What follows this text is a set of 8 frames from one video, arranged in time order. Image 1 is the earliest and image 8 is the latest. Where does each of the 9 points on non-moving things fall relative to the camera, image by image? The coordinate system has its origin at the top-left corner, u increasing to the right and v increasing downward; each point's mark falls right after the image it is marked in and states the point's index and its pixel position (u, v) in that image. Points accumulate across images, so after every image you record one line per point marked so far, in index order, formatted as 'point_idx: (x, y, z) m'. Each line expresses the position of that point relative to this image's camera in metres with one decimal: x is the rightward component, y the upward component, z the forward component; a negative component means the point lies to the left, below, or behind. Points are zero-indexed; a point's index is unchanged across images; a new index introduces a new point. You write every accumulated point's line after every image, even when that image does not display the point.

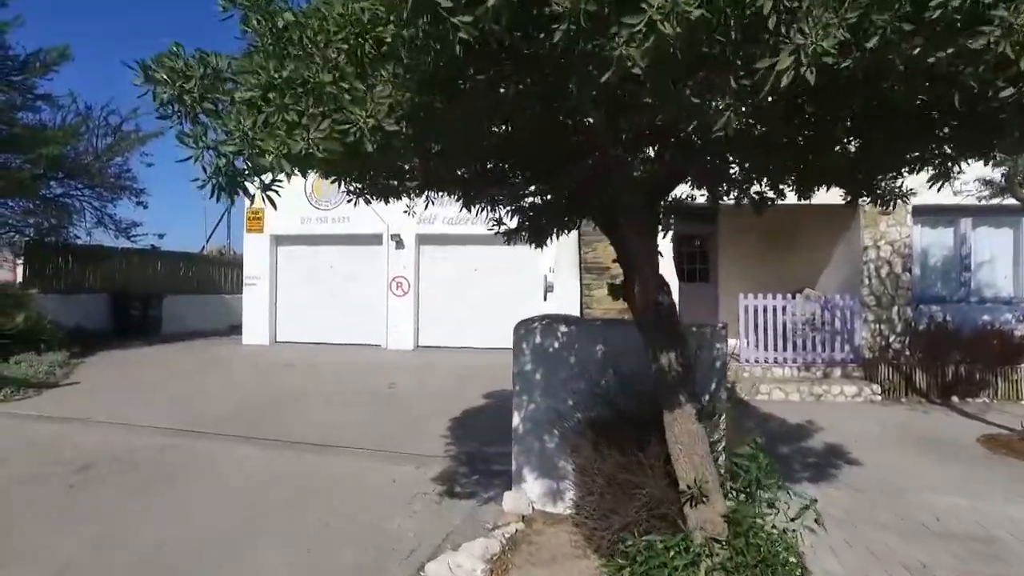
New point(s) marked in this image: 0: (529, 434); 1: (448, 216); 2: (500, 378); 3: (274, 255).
0: (+0.1, -1.1, +5.2) m
1: (-1.4, +1.7, +16.1) m
2: (-0.2, -1.5, +11.8) m
3: (-5.8, +0.8, +16.9) m
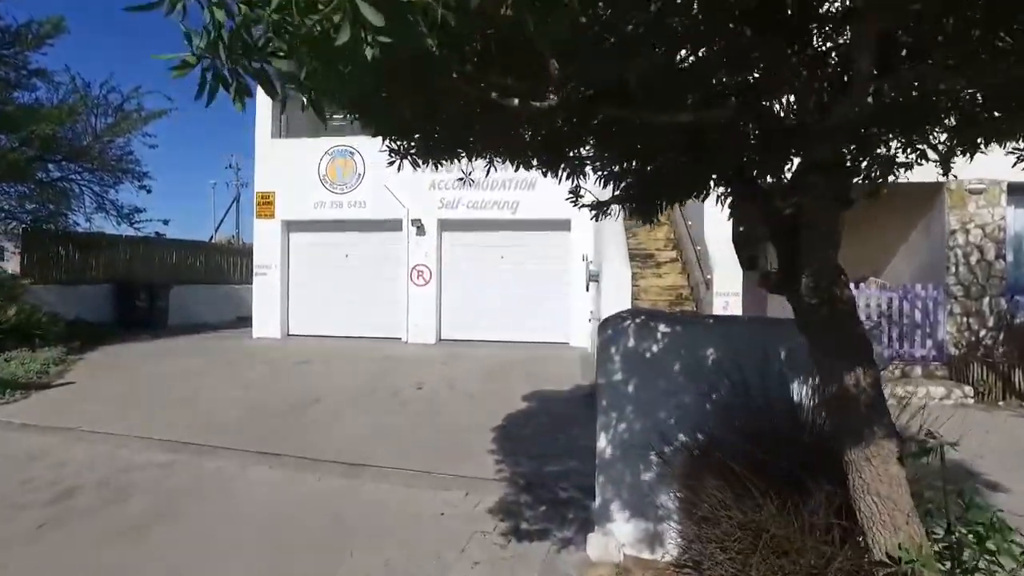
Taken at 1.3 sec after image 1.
0: (+0.6, -1.0, +4.2) m
1: (-0.8, +1.9, +15.0) m
2: (+0.4, -1.4, +10.7) m
3: (-5.2, +1.0, +15.9) m
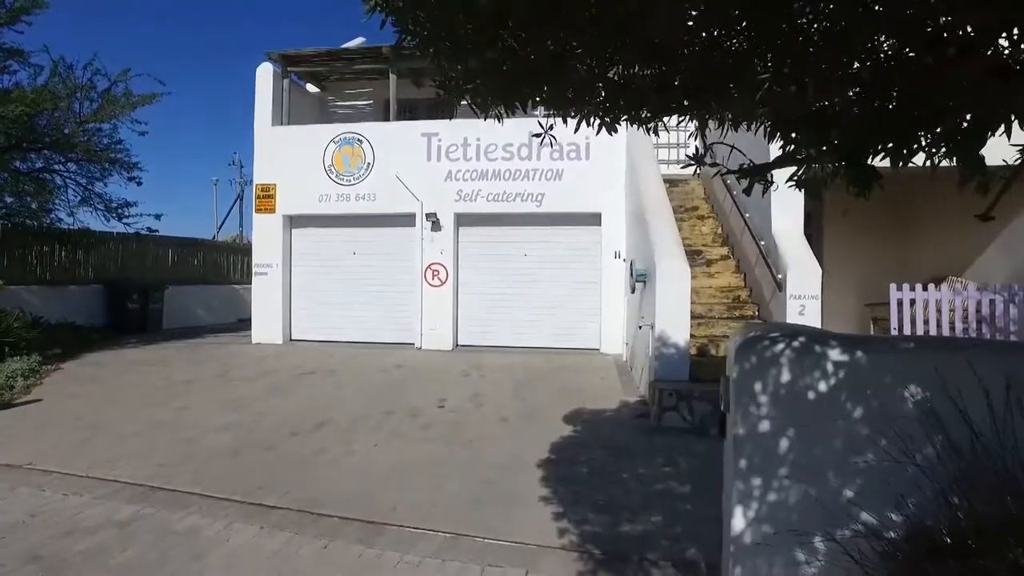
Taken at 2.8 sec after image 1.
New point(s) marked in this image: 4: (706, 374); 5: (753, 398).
0: (+1.0, -1.1, +2.8) m
1: (-0.4, +1.9, +13.6) m
2: (+0.8, -1.4, +9.4) m
3: (-4.7, +1.0, +14.6) m
4: (+2.2, -1.0, +7.8) m
5: (+1.1, -0.5, +3.1) m
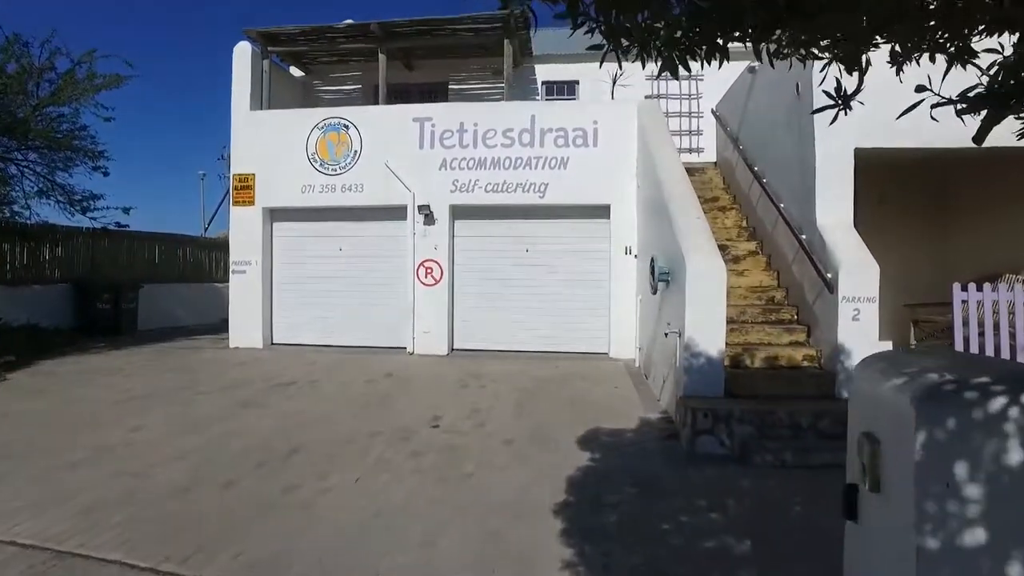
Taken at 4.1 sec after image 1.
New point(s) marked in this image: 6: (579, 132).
0: (+1.1, -1.1, +1.7) m
1: (-0.4, +1.9, +12.5) m
2: (+0.8, -1.4, +8.3) m
3: (-4.7, +1.0, +13.4) m
4: (+2.2, -1.0, +6.7) m
5: (+1.2, -0.5, +2.0) m
6: (+1.2, +2.8, +12.3) m
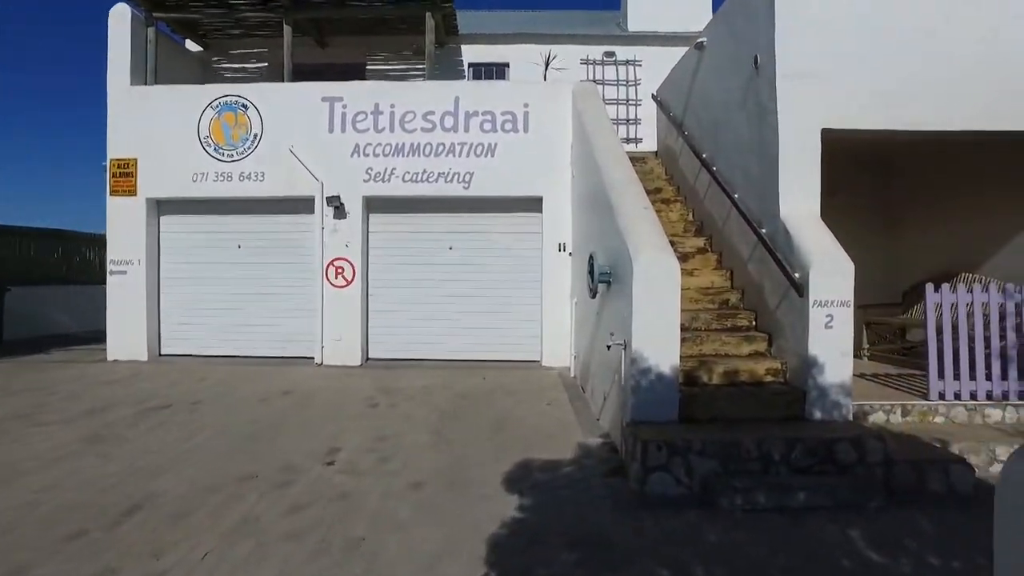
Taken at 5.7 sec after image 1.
0: (+0.9, -1.1, +0.6) m
1: (-1.6, +1.9, +11.1) m
2: (0.0, -1.4, +7.1) m
3: (-6.0, +1.0, +11.7) m
4: (+1.5, -1.0, +5.6) m
5: (+0.9, -0.6, +0.8) m
6: (-0.1, +2.7, +11.1) m
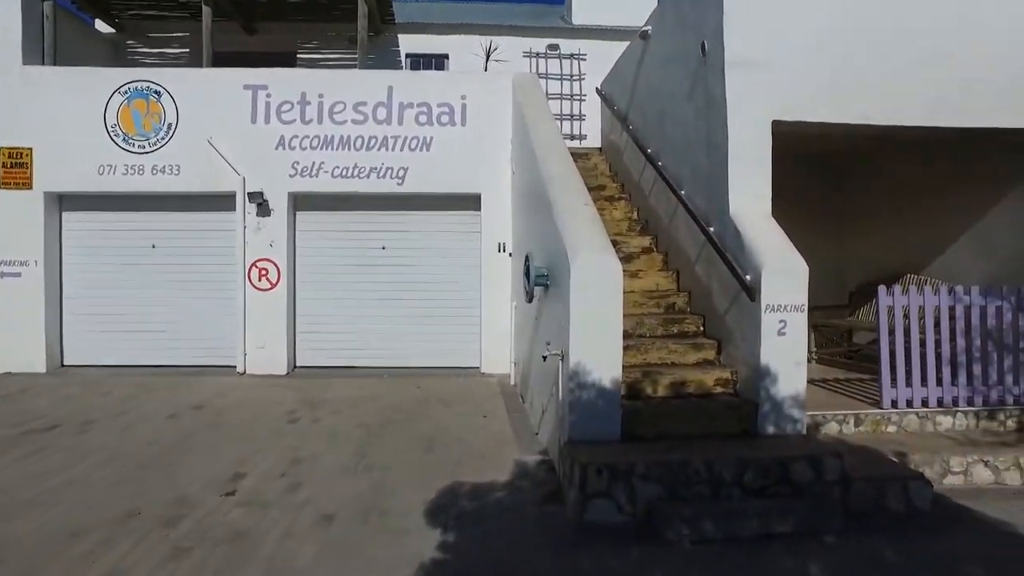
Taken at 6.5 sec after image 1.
0: (+0.7, -1.2, 0.0) m
1: (-2.6, +1.8, +10.4) m
2: (-0.7, -1.4, +6.4) m
3: (-7.0, +0.9, +10.6) m
4: (+1.0, -1.0, +5.1) m
5: (+0.7, -0.6, +0.3) m
6: (-1.0, +2.7, +10.4) m
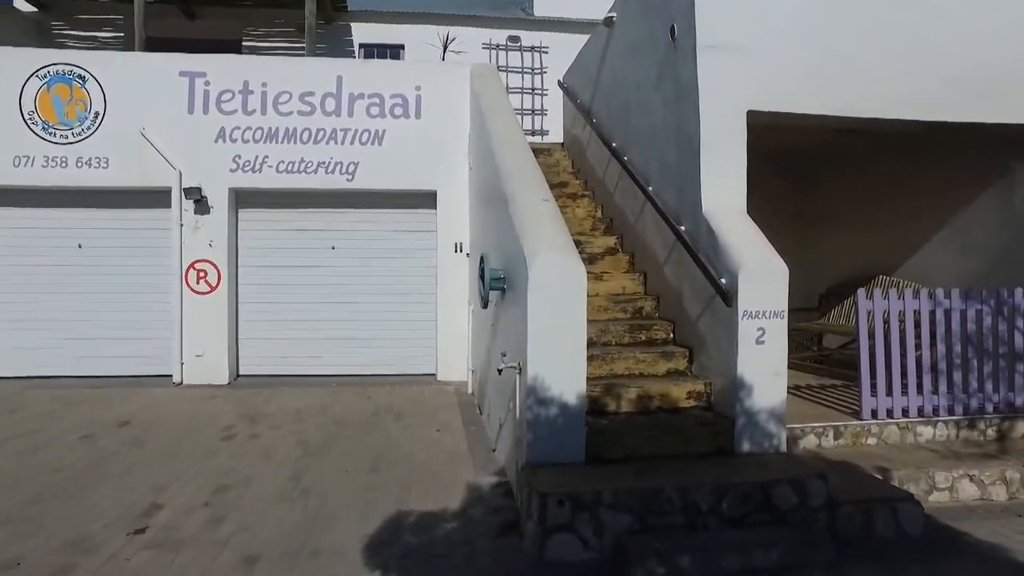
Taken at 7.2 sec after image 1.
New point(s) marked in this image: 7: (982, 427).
0: (+0.7, -1.2, -0.5) m
1: (-3.2, +1.8, +9.7) m
2: (-1.0, -1.5, +5.9) m
3: (-7.6, +0.9, +9.7) m
4: (+0.7, -1.1, +4.6) m
5: (+0.6, -0.6, -0.2) m
6: (-1.6, +2.7, +9.8) m
7: (+4.2, -1.2, +6.2) m
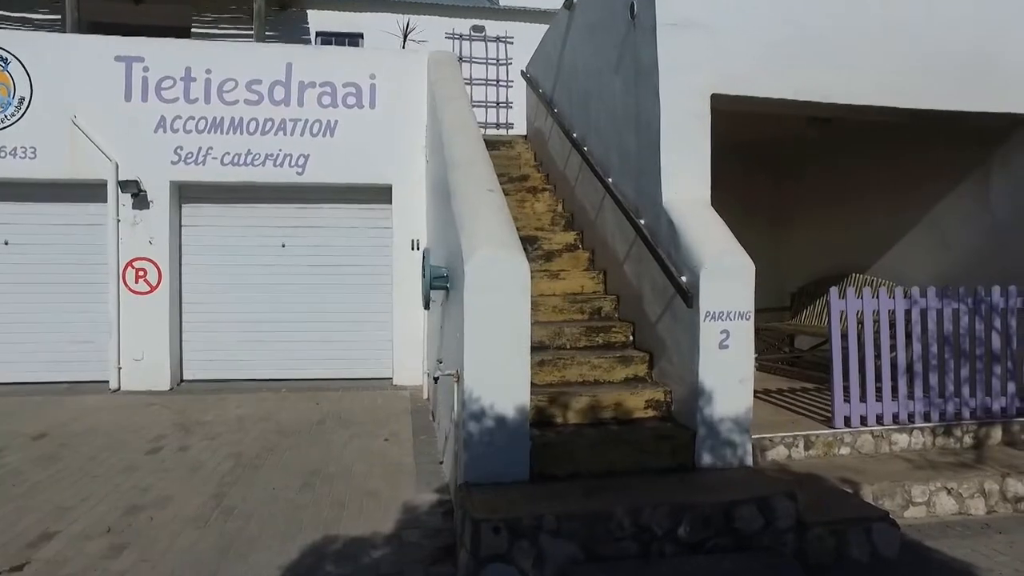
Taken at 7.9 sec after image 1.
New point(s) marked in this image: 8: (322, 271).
0: (+0.5, -1.2, -0.9) m
1: (-3.7, +1.8, +9.1) m
2: (-1.4, -1.5, +5.4) m
3: (-8.1, +0.9, +9.0) m
4: (+0.3, -1.1, +4.1) m
5: (+0.4, -0.6, -0.7) m
6: (-2.2, +2.7, +9.3) m
7: (+3.8, -1.2, +5.9) m
8: (-2.6, +0.2, +9.5) m
